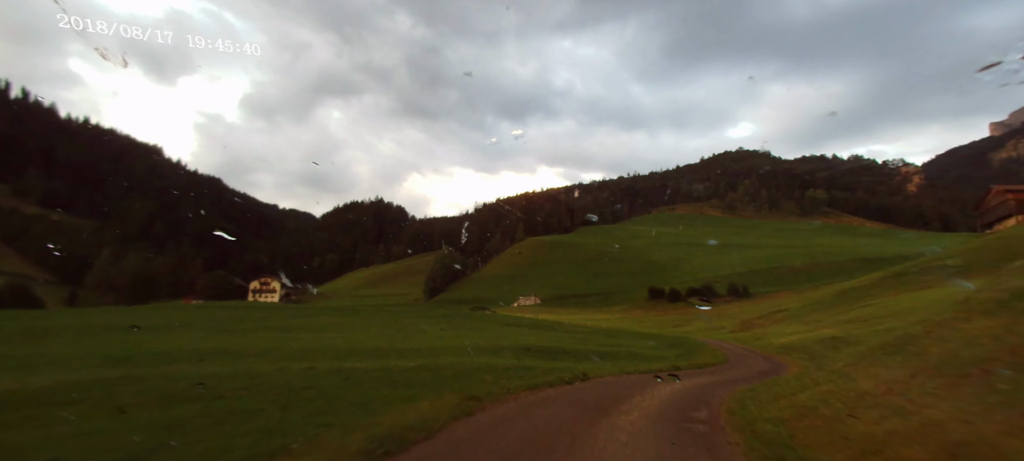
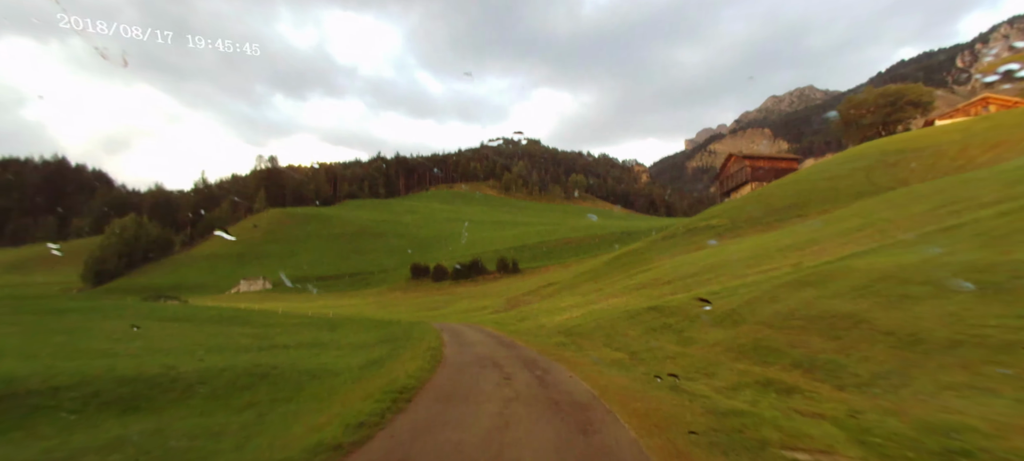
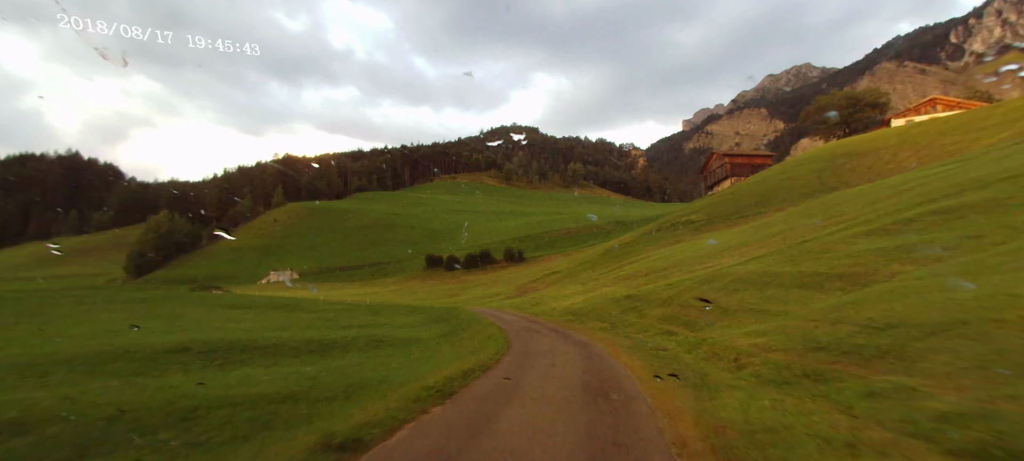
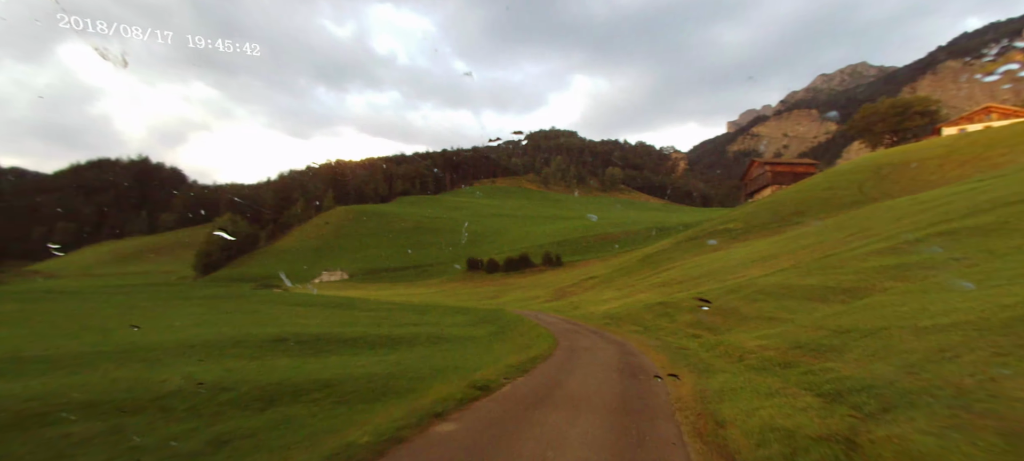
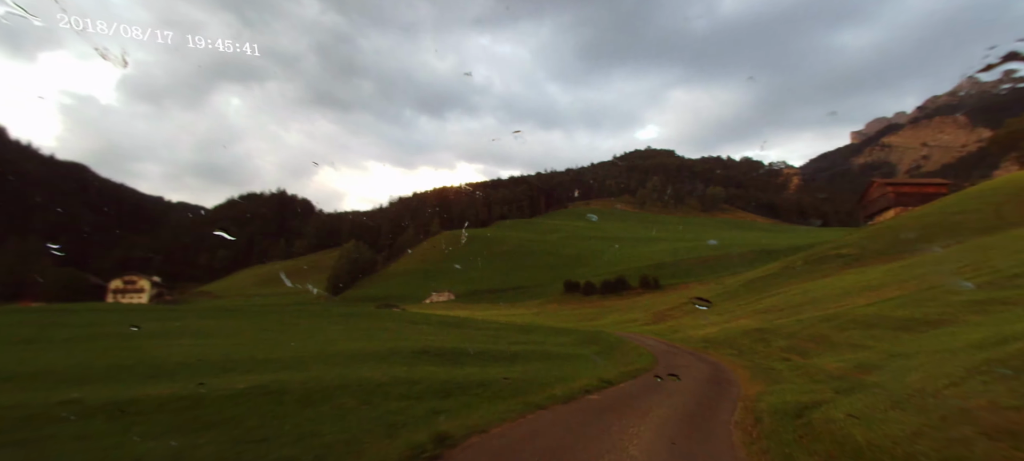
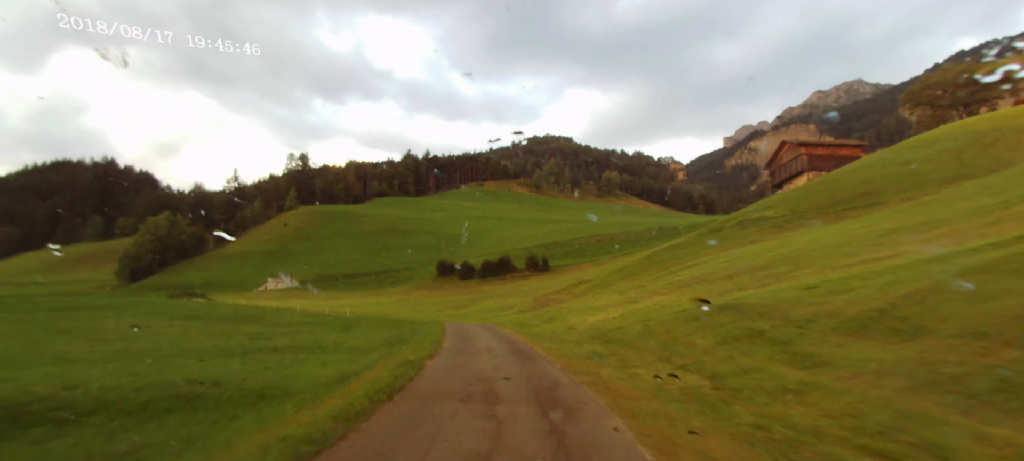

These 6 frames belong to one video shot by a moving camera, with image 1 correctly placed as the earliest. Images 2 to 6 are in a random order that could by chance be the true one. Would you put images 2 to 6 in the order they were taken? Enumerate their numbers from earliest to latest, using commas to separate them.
5, 4, 3, 2, 6
